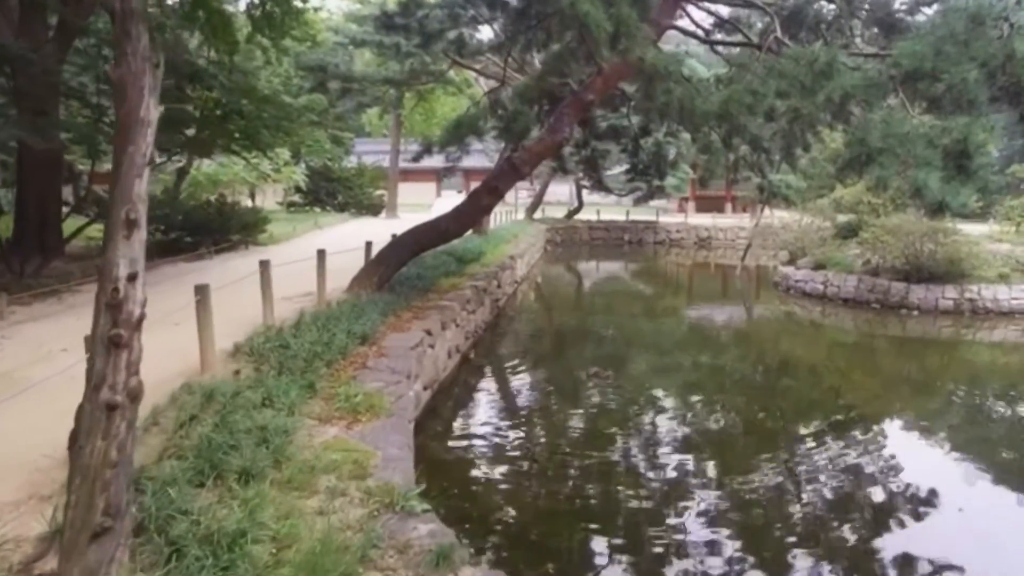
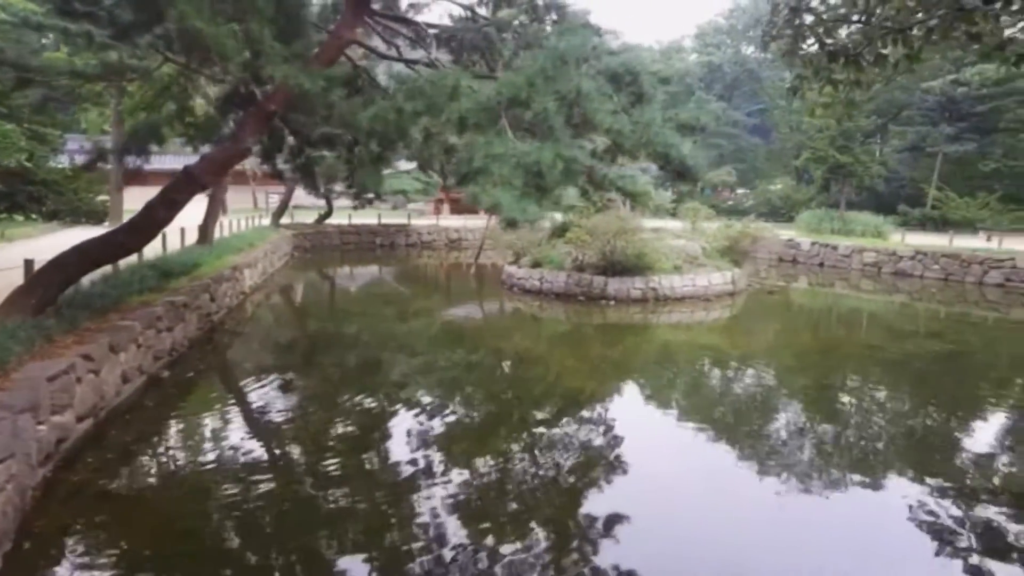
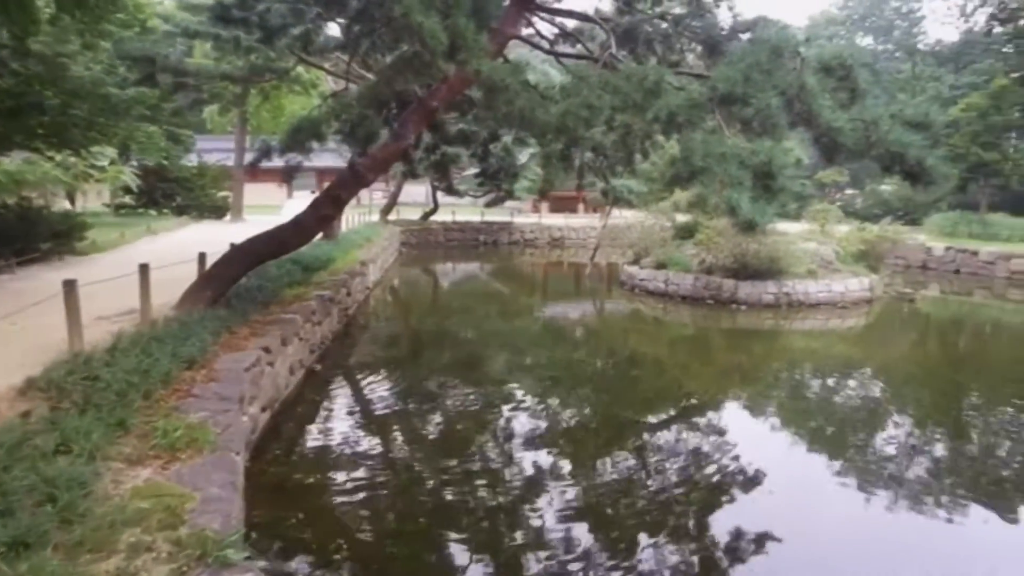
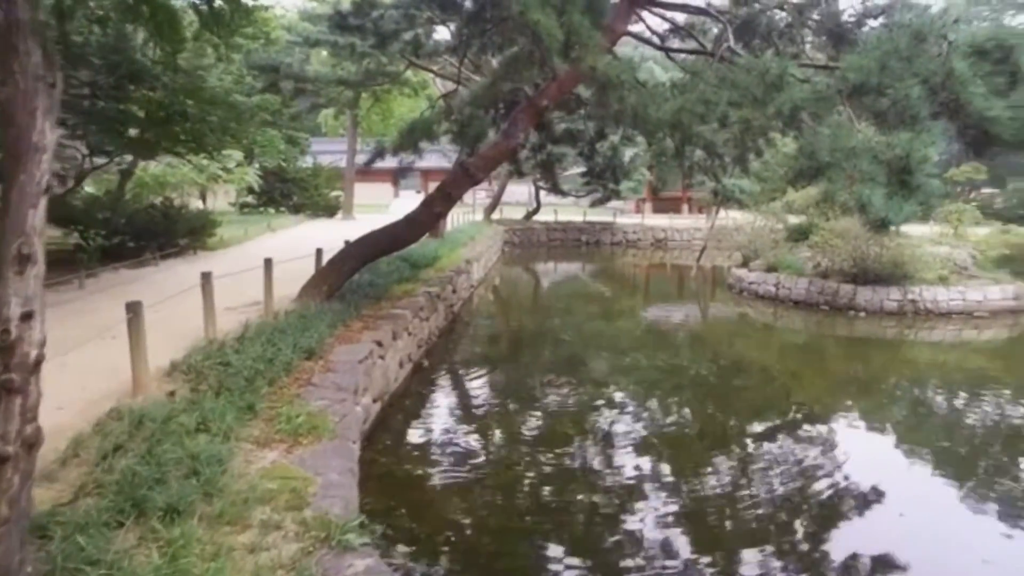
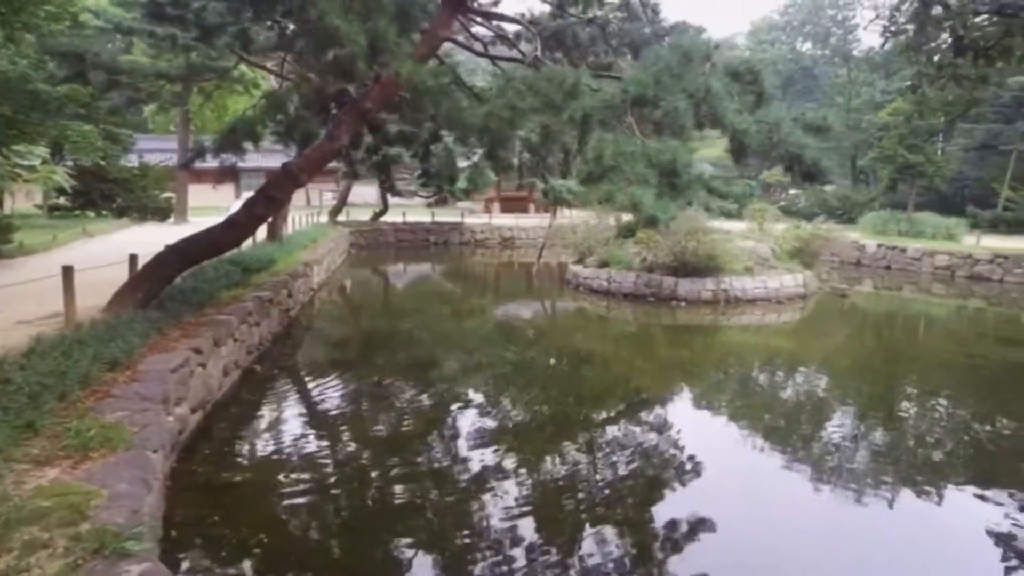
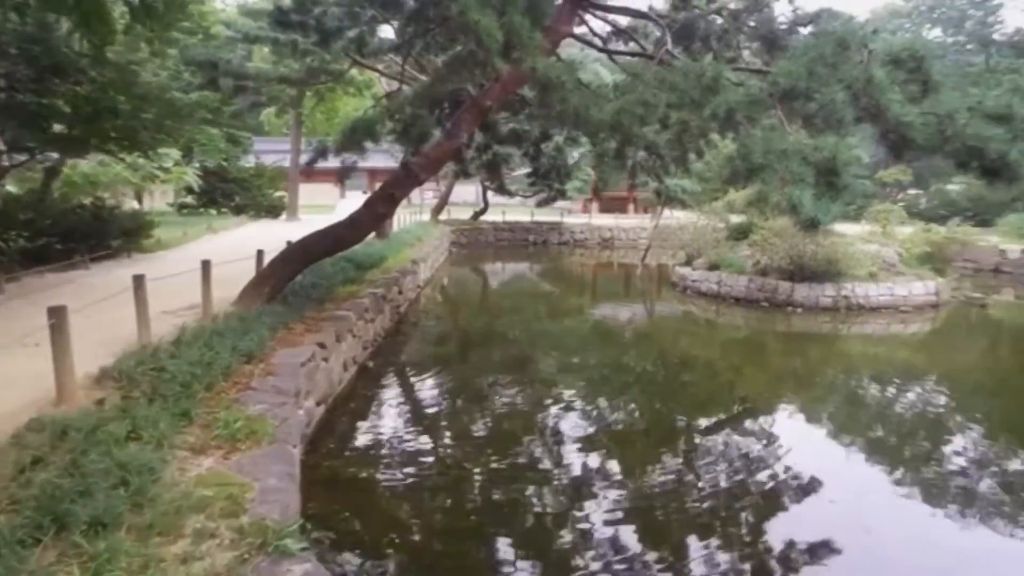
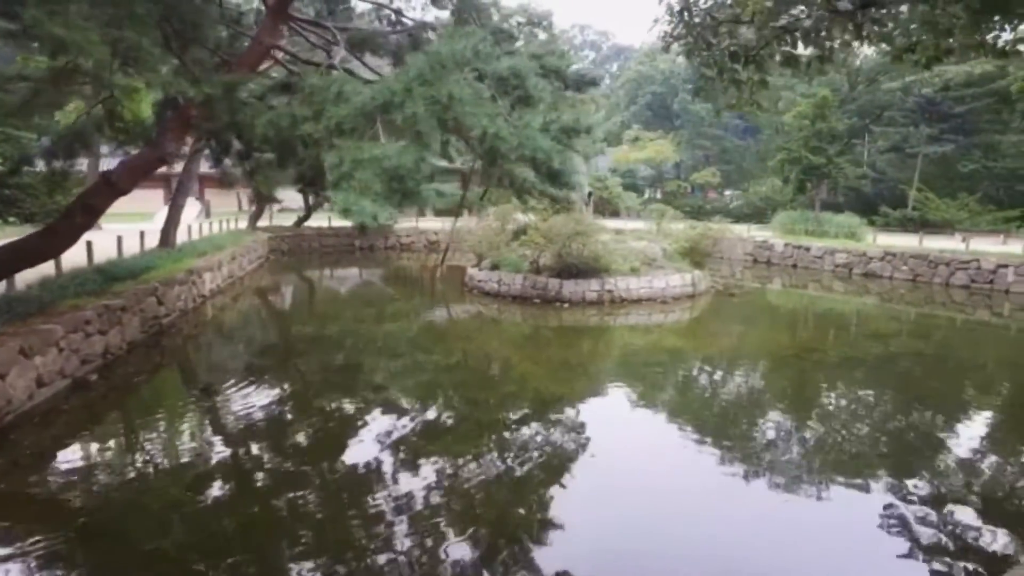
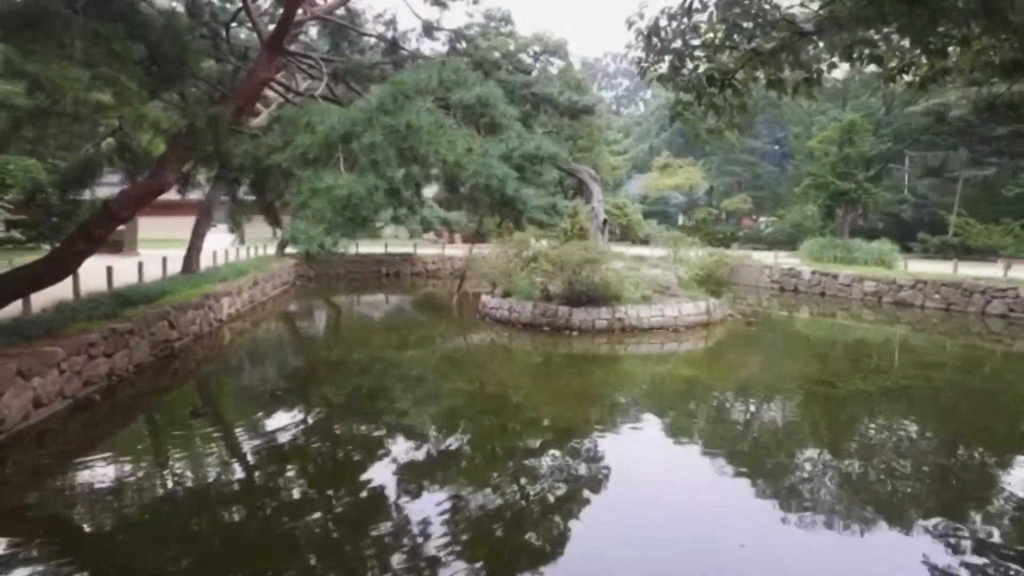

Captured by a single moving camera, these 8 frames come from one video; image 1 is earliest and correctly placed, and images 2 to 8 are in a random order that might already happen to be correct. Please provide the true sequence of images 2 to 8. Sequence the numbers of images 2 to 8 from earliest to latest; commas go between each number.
4, 6, 3, 5, 2, 7, 8
